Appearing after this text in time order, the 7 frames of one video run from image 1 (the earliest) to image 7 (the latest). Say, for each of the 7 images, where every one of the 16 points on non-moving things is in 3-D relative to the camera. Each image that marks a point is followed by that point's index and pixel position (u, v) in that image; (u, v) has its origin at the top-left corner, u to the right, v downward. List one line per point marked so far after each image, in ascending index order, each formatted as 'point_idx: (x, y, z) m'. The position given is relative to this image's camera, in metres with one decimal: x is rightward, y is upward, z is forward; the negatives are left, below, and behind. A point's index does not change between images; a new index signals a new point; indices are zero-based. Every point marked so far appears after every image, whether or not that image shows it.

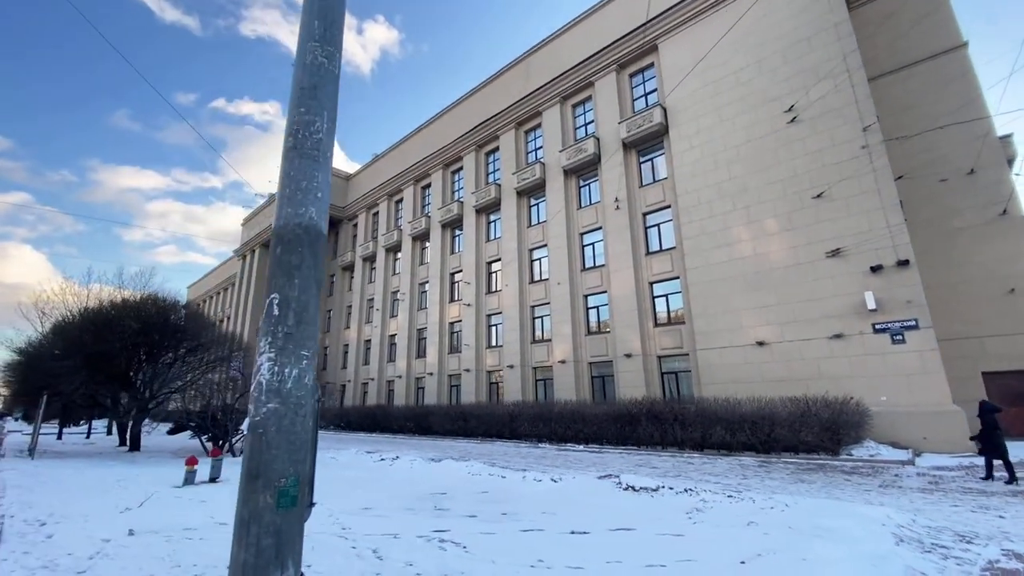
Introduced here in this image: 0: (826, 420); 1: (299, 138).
0: (+8.9, -3.6, +12.4) m
1: (-1.5, +1.0, +3.1) m
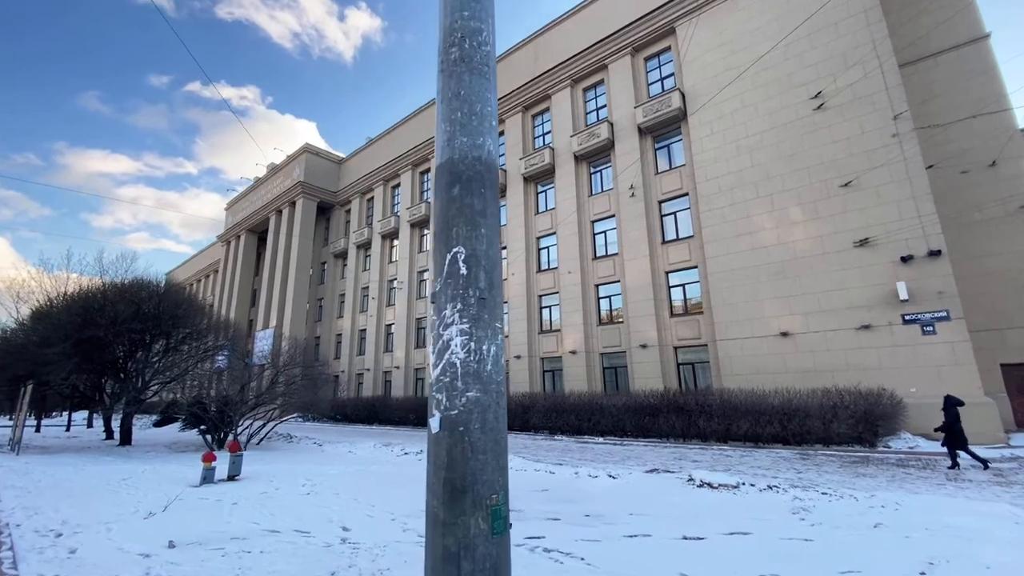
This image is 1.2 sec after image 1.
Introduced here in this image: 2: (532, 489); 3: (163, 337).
0: (+9.6, -3.3, +12.1) m
1: (-0.3, +1.3, +2.4) m
2: (+0.3, -3.2, +7.1) m
3: (-12.2, -1.6, +15.9) m
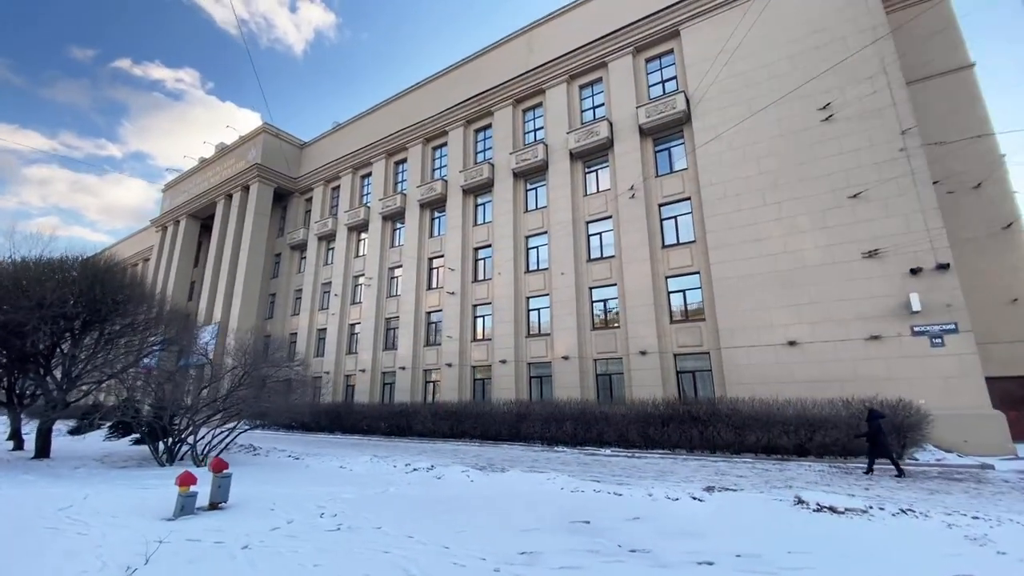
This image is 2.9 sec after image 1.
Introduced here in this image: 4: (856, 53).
0: (+10.1, -3.5, +11.9) m
1: (+1.6, +1.6, +1.1) m
2: (+1.4, -3.0, +5.8) m
3: (-12.0, -1.0, +13.2) m
4: (+12.4, +8.5, +16.2) m
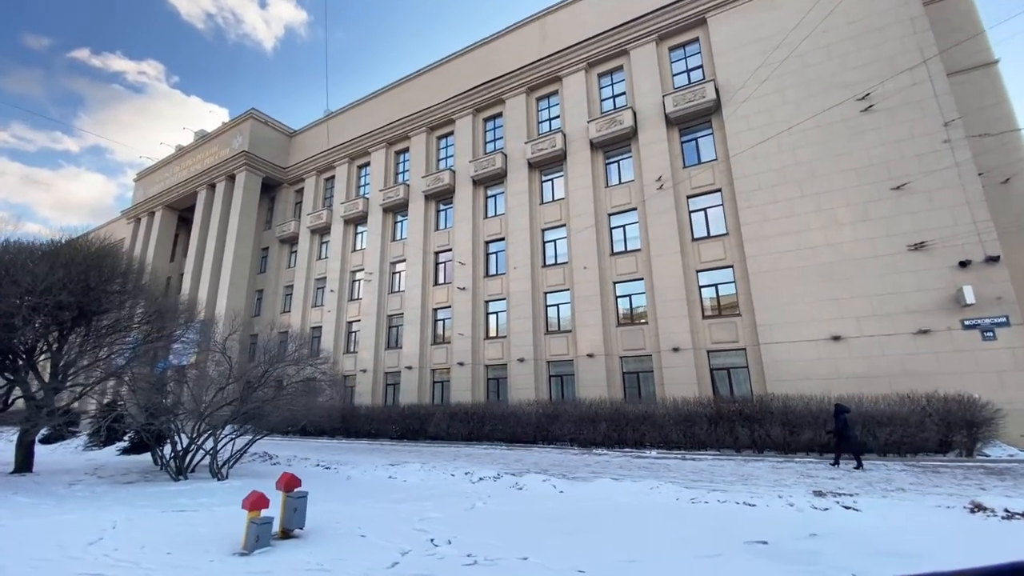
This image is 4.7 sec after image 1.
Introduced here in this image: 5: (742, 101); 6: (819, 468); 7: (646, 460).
0: (+11.4, -3.3, +11.5) m
1: (+3.6, +1.8, +0.3) m
2: (+3.1, -2.7, +4.9) m
3: (-10.7, -0.7, +11.5) m
4: (+13.6, +8.7, +15.9) m
5: (+9.2, +7.5, +17.9) m
6: (+6.9, -4.1, +10.1) m
7: (+3.7, -4.7, +12.3) m
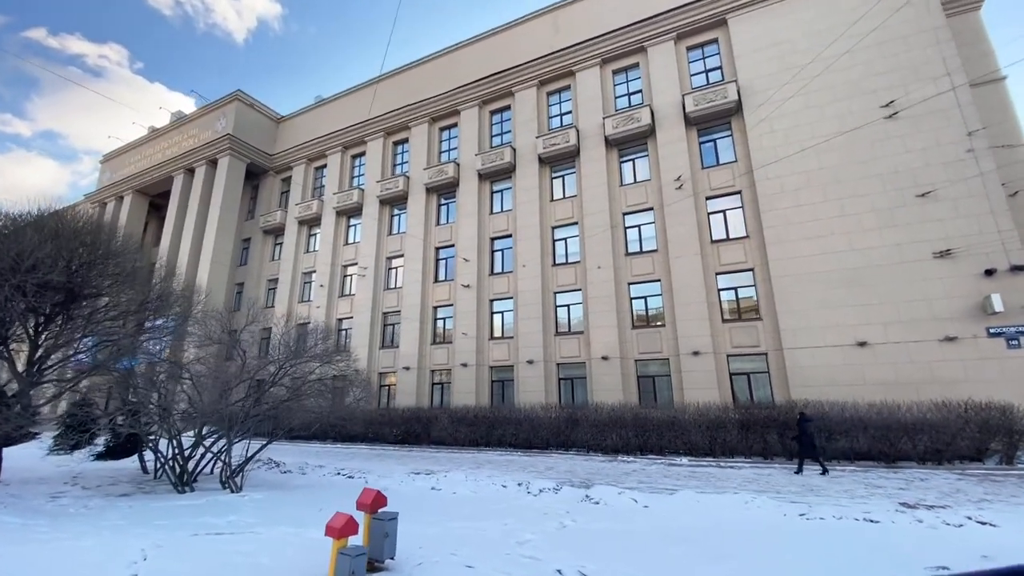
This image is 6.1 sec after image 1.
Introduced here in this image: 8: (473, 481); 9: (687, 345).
0: (+12.3, -3.5, +11.4) m
1: (+5.3, +1.9, -0.3) m
2: (+4.5, -2.6, +4.3) m
3: (-9.7, -0.3, +10.1) m
4: (+14.5, +8.4, +16.0) m
5: (+10.0, +7.3, +17.8) m
6: (+7.9, -4.1, +9.7) m
7: (+4.5, -4.7, +11.7) m
8: (-0.8, -3.8, +8.8) m
9: (+6.6, -2.1, +16.9) m
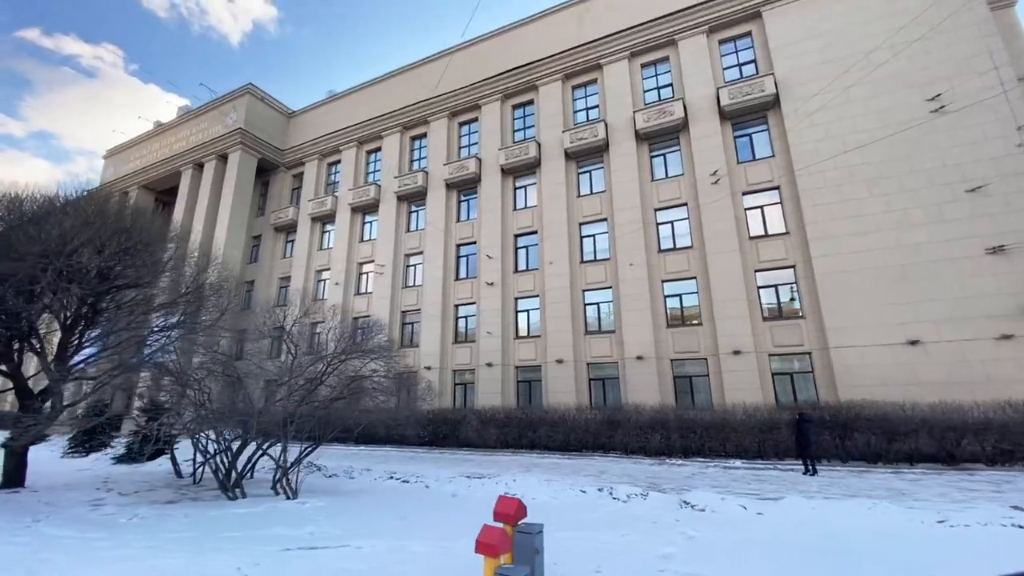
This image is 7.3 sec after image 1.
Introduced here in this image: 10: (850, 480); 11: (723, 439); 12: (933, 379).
0: (+13.7, -3.4, +10.9) m
1: (+6.8, +2.1, -0.8) m
2: (+5.9, -2.5, +3.8) m
3: (-8.3, -0.1, +9.4) m
4: (+15.8, +8.5, +15.7) m
5: (+11.3, +7.4, +17.4) m
6: (+9.2, -4.0, +9.2) m
7: (+5.8, -4.5, +11.1) m
8: (+0.5, -3.6, +8.2) m
9: (+7.8, -2.0, +16.4) m
10: (+7.4, -4.2, +9.8) m
11: (+6.5, -4.6, +13.8) m
12: (+13.1, -2.8, +13.9) m
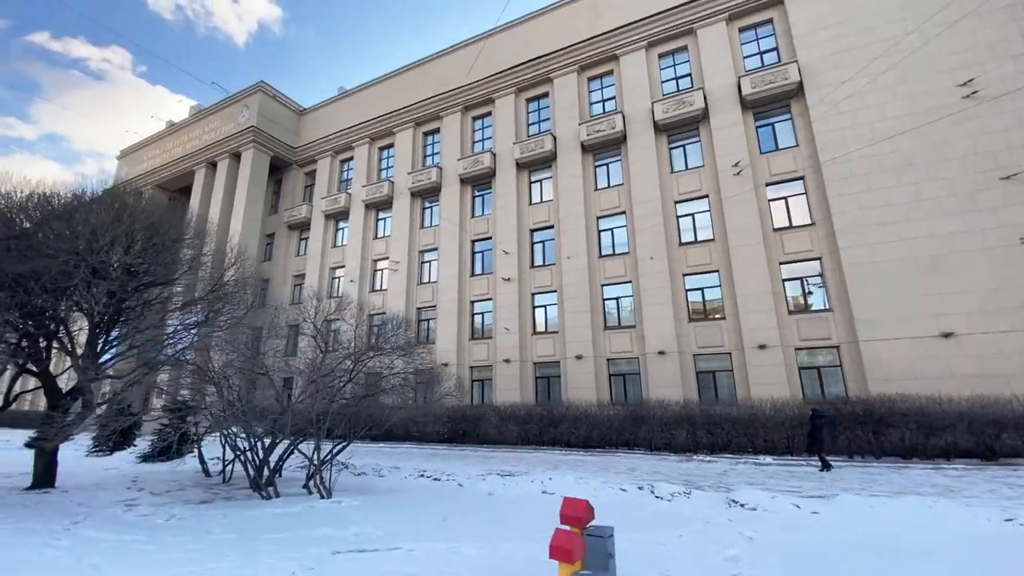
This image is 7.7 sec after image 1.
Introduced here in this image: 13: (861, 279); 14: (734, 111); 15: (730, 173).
0: (+14.3, -3.1, +10.5) m
1: (+7.3, +2.2, -1.1) m
2: (+6.4, -2.3, +3.5) m
3: (-7.7, -0.1, +9.3) m
4: (+16.4, +8.8, +15.2) m
5: (+12.0, +7.7, +16.9) m
6: (+9.8, -3.8, +8.9) m
7: (+6.5, -4.3, +10.9) m
8: (+1.2, -3.5, +8.0) m
9: (+8.6, -1.8, +16.1) m
10: (+8.0, -4.0, +9.6) m
11: (+7.2, -4.4, +13.6) m
12: (+13.8, -2.5, +13.5) m
13: (+11.8, +0.3, +15.1) m
14: (+9.0, +7.2, +18.2) m
15: (+8.6, +4.5, +17.7) m
